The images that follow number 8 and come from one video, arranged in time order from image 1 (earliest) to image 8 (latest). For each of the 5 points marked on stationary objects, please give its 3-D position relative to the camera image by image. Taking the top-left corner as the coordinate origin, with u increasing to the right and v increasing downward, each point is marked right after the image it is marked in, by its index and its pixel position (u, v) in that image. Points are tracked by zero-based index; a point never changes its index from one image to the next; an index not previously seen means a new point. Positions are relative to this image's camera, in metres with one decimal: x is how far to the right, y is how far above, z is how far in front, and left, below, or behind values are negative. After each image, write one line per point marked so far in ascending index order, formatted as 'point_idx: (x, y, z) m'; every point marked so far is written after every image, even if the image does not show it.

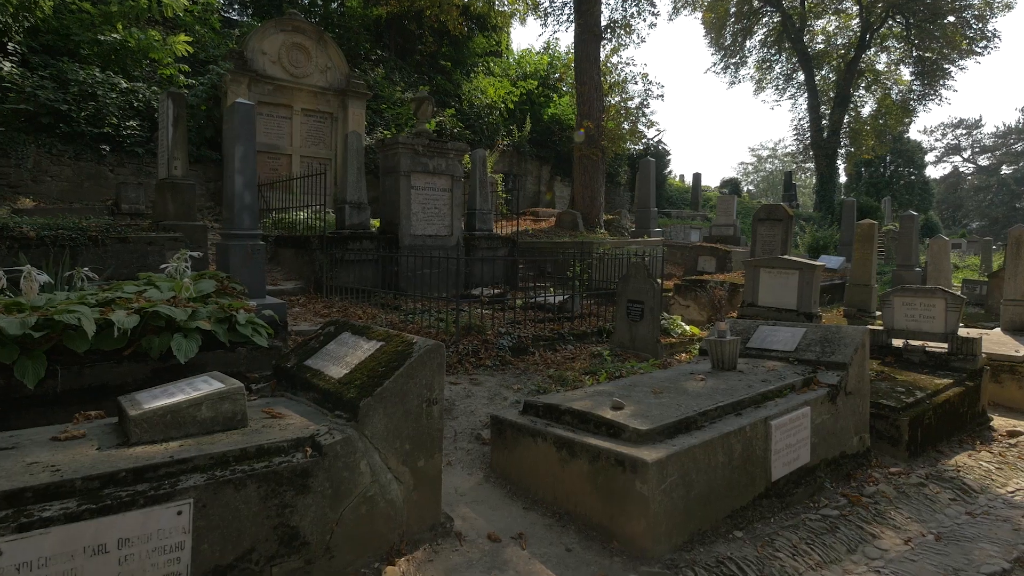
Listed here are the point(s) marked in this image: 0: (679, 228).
0: (+5.6, +2.0, +19.5) m
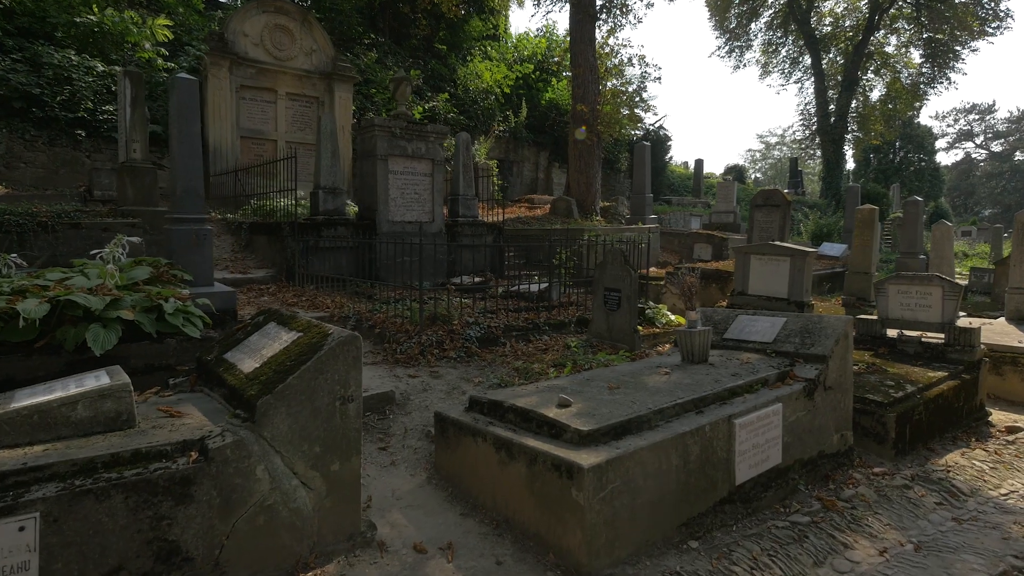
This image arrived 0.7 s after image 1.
0: (+5.5, +2.4, +19.1) m
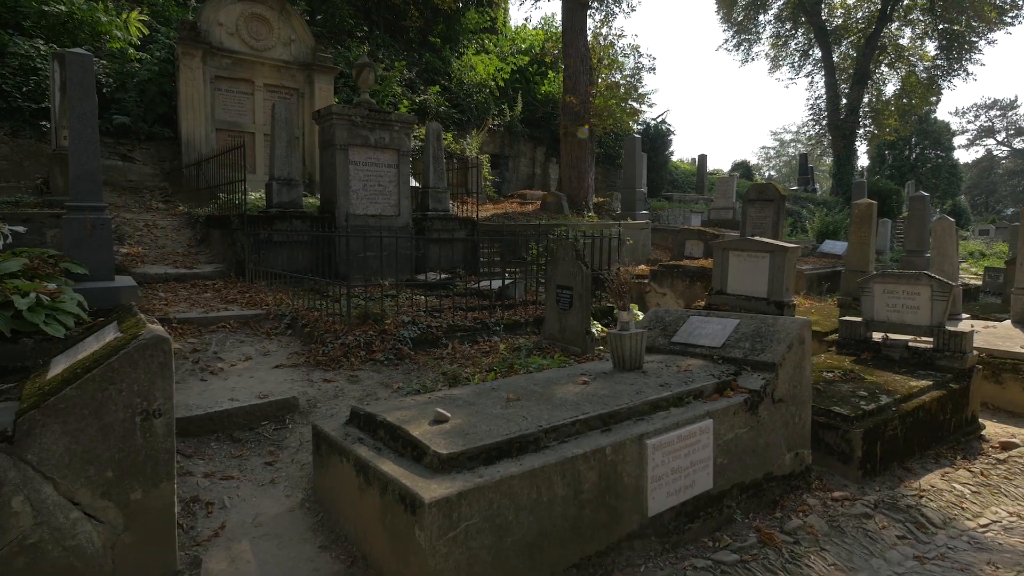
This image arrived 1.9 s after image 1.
0: (+5.3, +2.4, +18.4) m
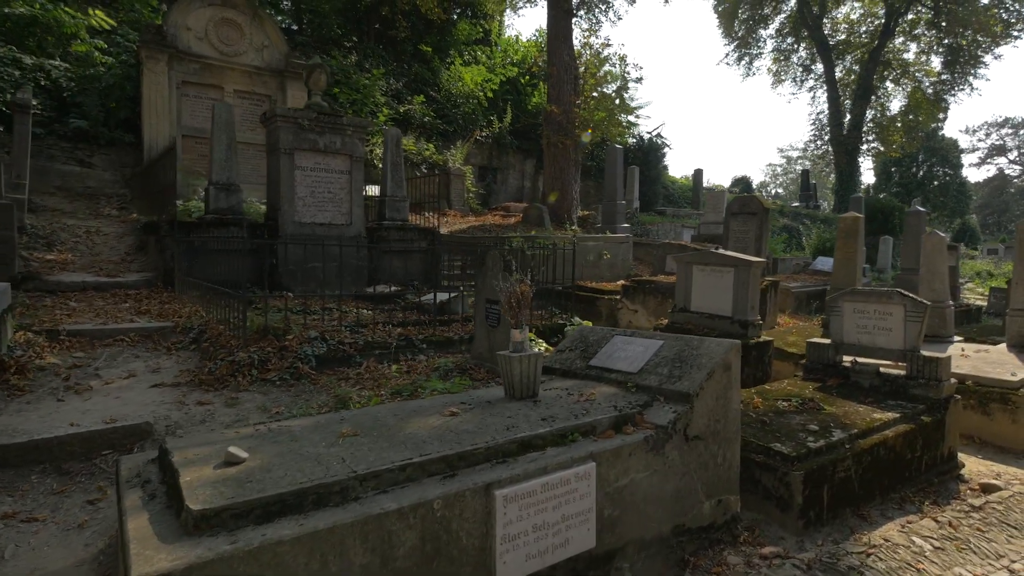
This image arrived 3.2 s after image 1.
0: (+4.8, +1.9, +17.9) m
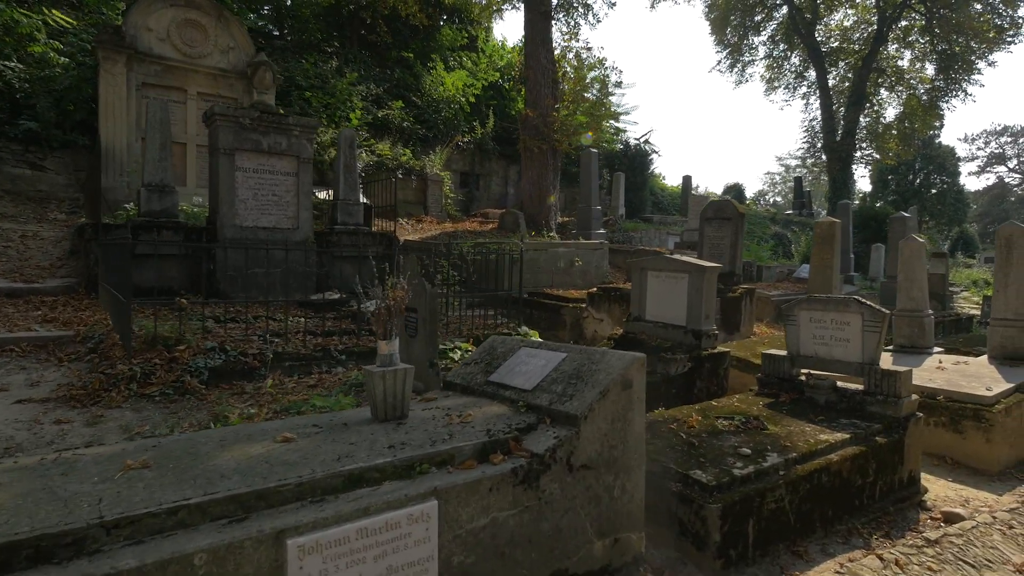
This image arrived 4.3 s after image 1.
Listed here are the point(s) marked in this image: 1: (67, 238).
0: (+4.2, +1.6, +17.5) m
1: (-6.4, +0.7, +8.4) m
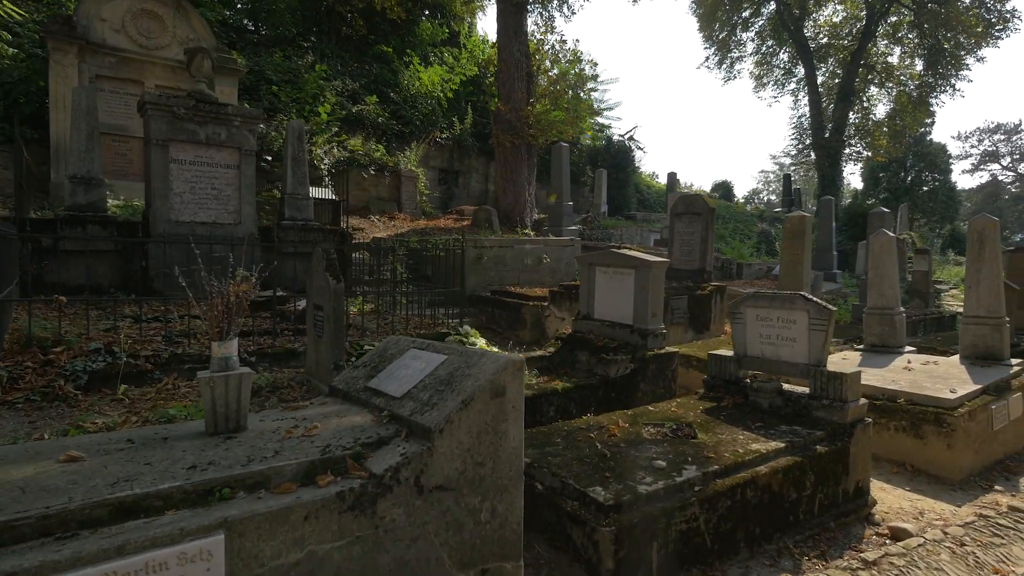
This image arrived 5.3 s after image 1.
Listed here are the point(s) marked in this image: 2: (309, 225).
0: (+3.6, +1.7, +17.1) m
1: (-7.1, +0.7, +8.0) m
2: (-2.9, +0.9, +8.3) m
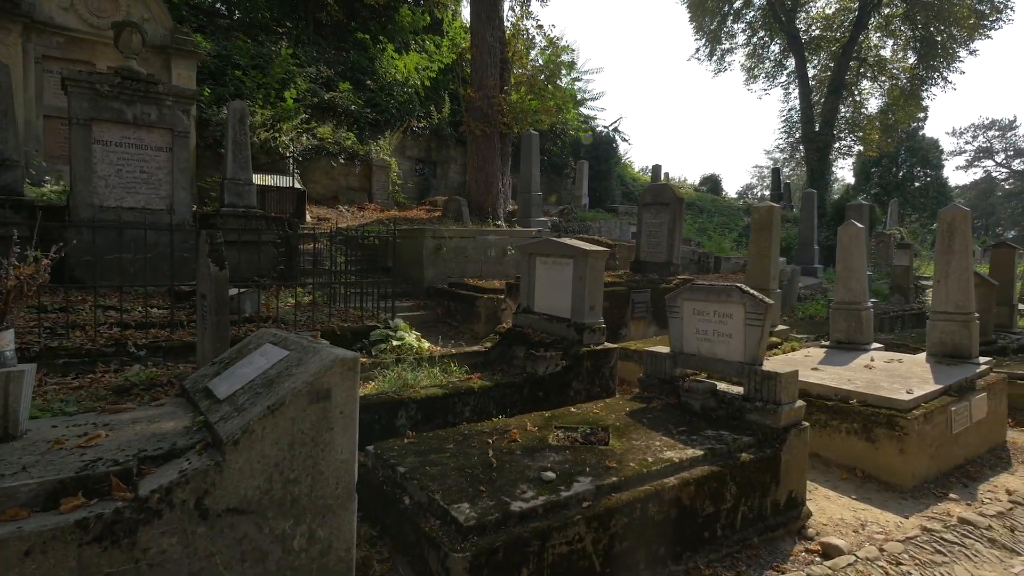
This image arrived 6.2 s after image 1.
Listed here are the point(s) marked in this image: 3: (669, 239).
0: (+2.9, +1.8, +16.7) m
1: (-7.7, +0.9, +7.6) m
2: (-3.6, +1.0, +7.9) m
3: (+2.6, +0.8, +9.4) m
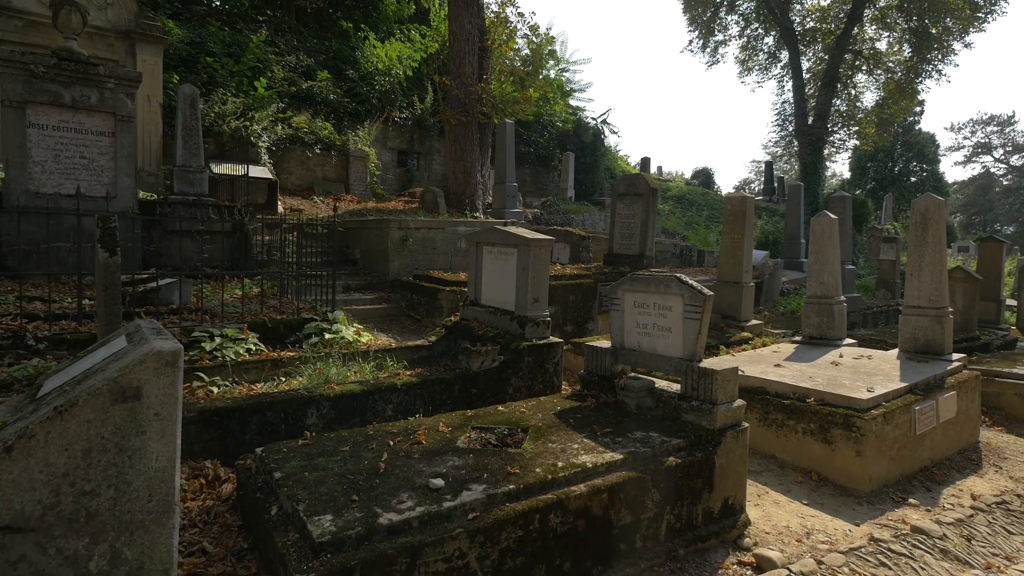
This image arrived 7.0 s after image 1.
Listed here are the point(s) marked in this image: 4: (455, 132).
0: (+2.4, +2.0, +16.4) m
1: (-8.2, +1.0, +7.3) m
2: (-4.1, +1.2, +7.6) m
3: (+2.1, +0.9, +9.1) m
4: (-1.3, +3.7, +13.5) m
